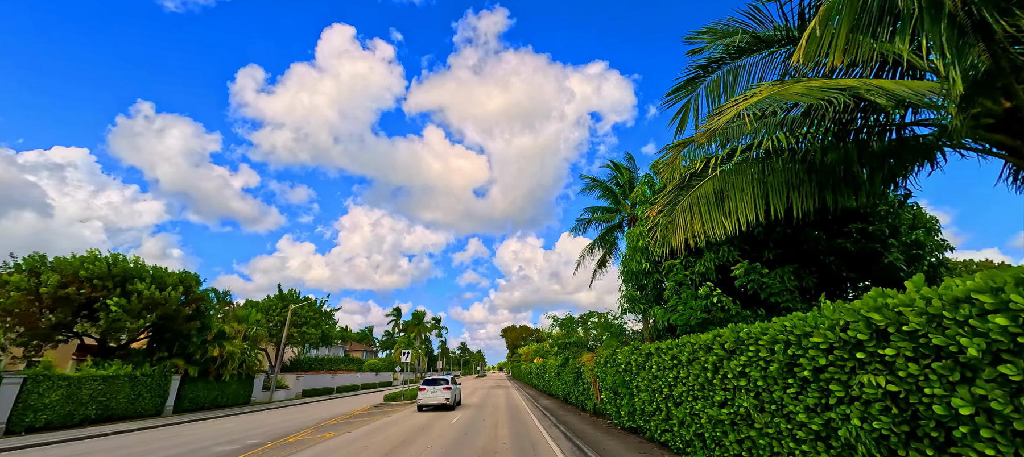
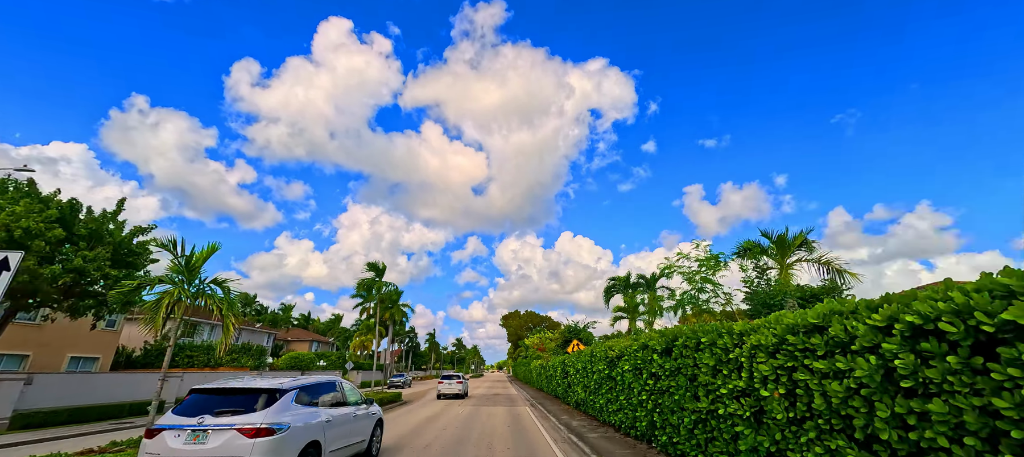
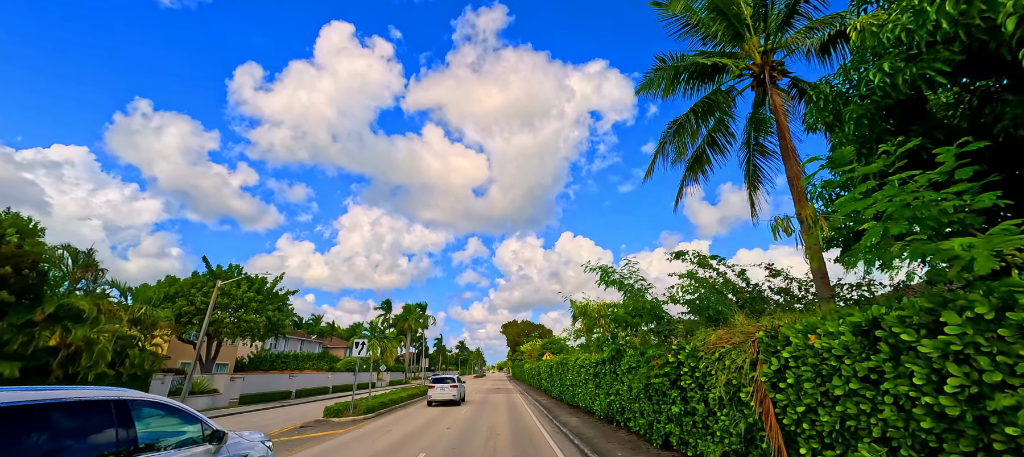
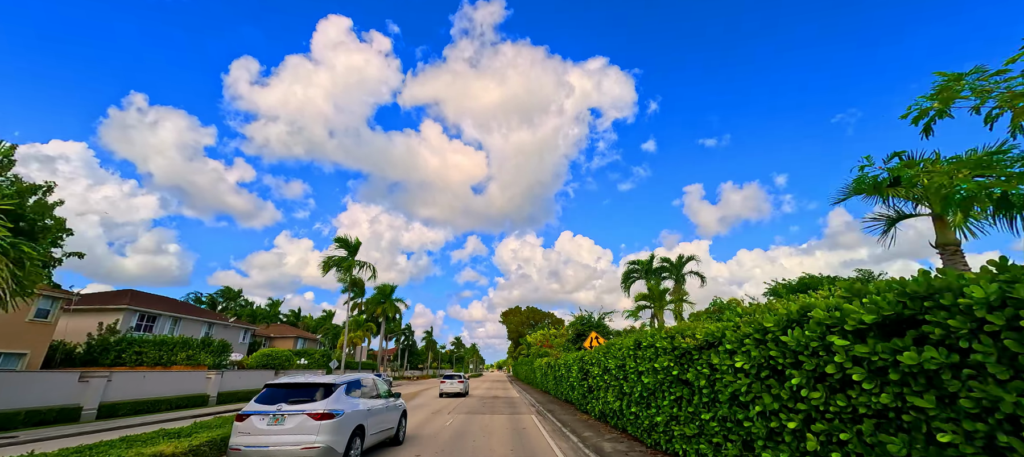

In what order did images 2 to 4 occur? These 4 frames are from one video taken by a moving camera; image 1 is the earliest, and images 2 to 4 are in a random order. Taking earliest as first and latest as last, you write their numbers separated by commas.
3, 2, 4
